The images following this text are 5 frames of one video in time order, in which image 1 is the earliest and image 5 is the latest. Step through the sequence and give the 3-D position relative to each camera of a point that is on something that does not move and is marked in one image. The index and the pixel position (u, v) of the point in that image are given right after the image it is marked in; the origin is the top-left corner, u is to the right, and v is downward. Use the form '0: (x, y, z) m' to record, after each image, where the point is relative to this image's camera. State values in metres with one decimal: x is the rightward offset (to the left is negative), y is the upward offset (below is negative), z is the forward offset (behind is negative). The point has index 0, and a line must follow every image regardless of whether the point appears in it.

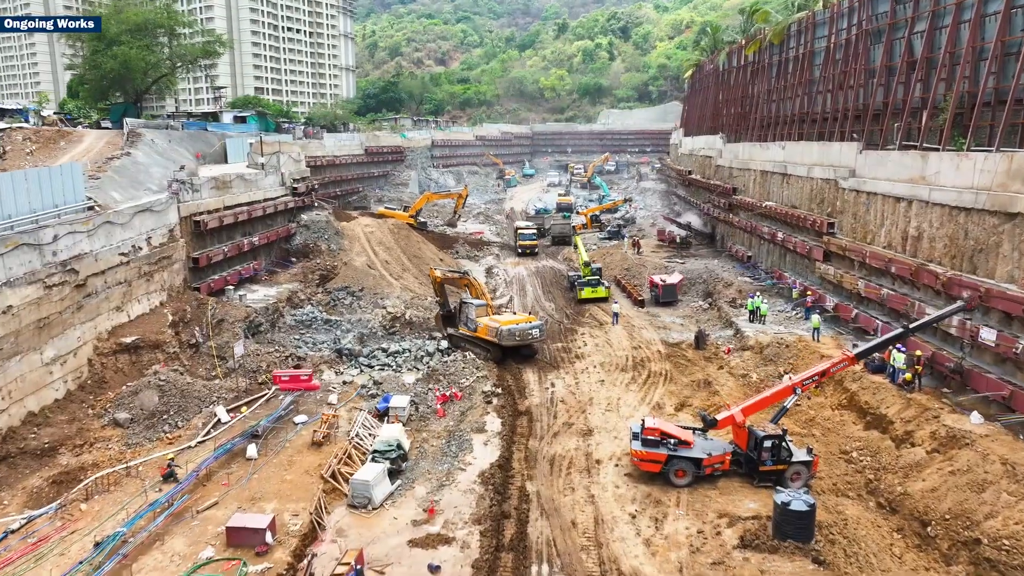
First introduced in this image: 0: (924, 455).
0: (+8.3, -3.4, +14.2) m
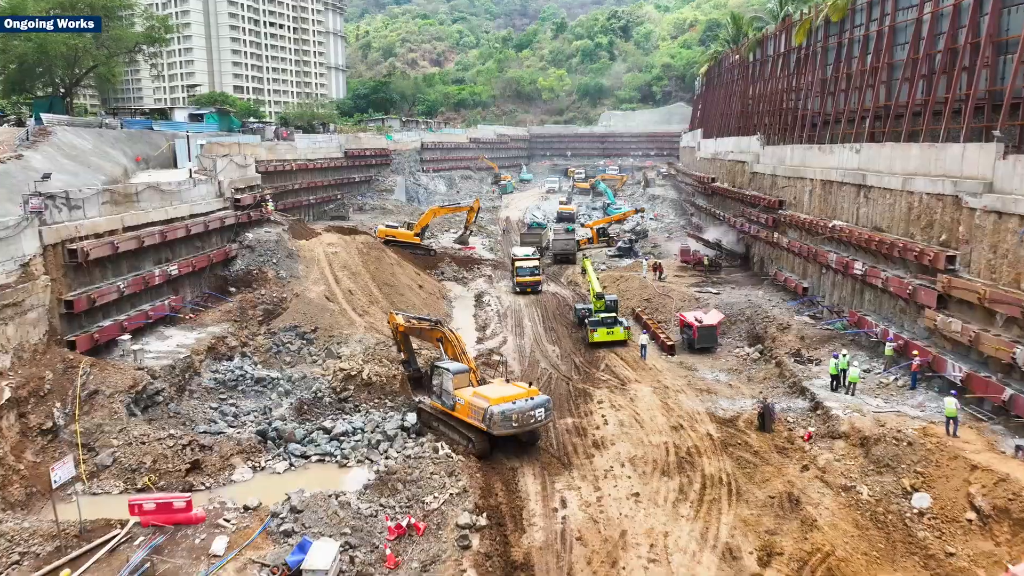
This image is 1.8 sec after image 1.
0: (+8.2, -4.8, +7.5) m
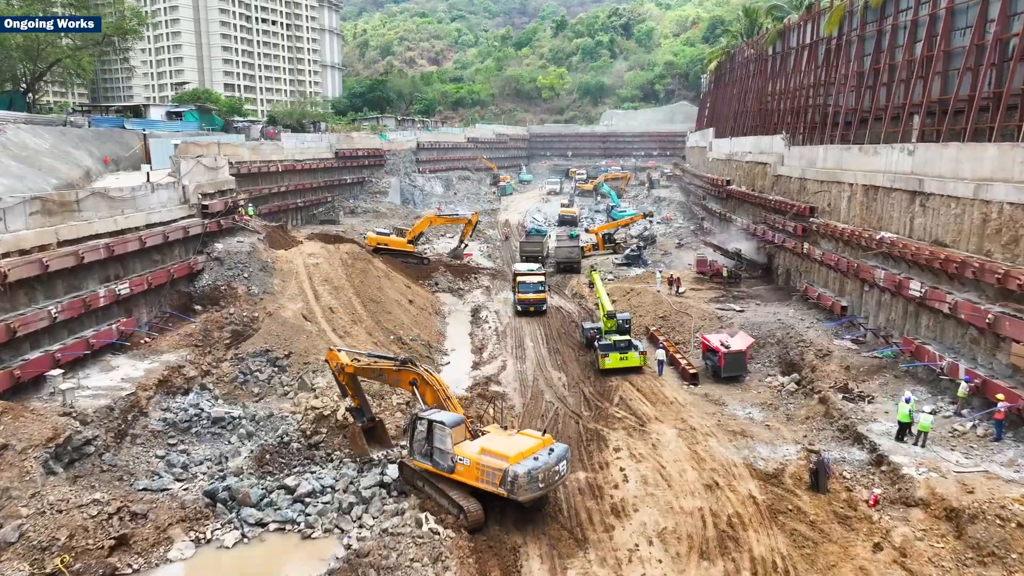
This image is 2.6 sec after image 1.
0: (+8.2, -5.4, +4.5) m
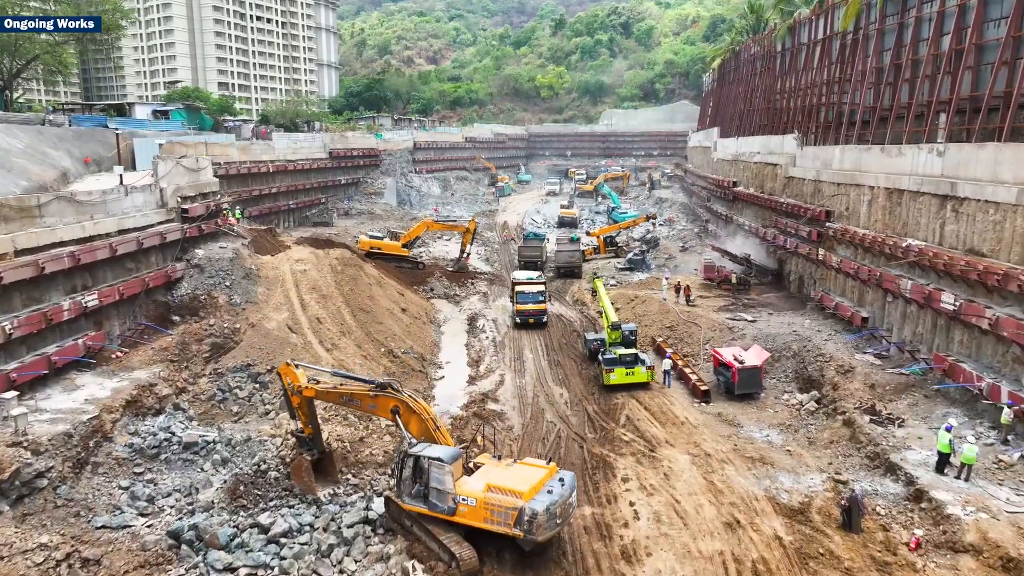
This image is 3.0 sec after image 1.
0: (+8.2, -5.7, +3.1) m
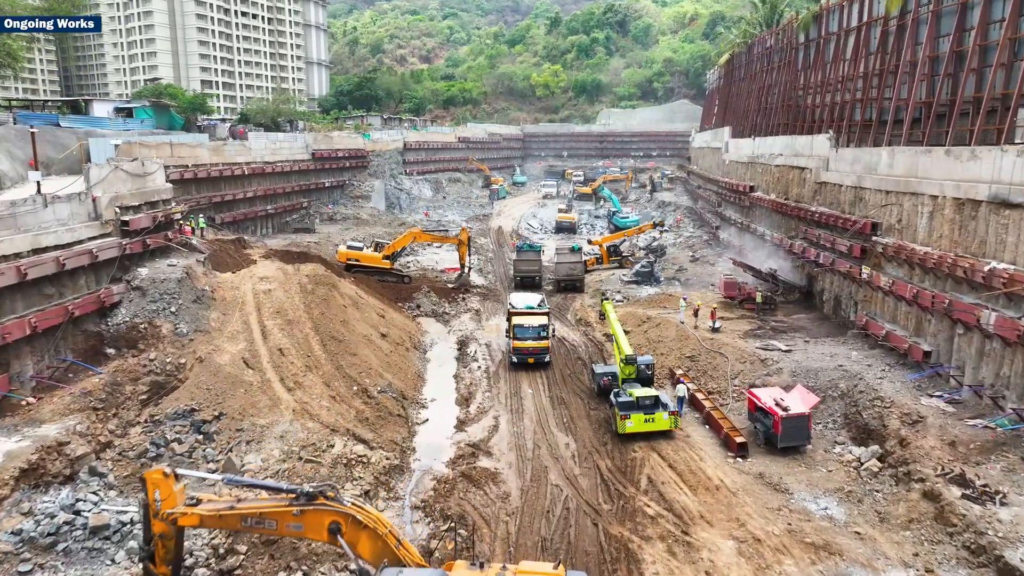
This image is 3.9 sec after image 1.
0: (+8.3, -6.4, -0.3) m
